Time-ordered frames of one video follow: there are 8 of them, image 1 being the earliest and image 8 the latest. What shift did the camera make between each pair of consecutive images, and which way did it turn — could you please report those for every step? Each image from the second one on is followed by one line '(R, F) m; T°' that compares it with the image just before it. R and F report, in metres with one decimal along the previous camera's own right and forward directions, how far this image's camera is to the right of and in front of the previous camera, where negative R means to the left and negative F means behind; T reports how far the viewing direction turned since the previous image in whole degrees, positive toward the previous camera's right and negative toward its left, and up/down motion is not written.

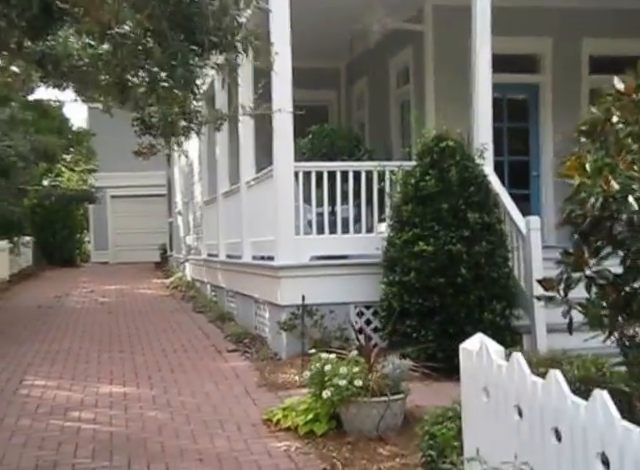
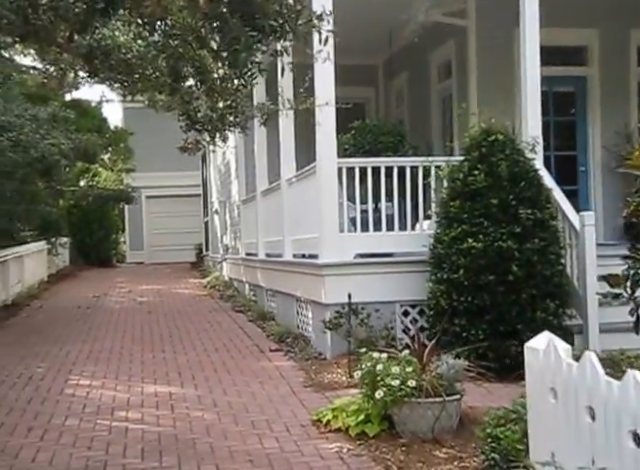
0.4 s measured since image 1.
(-0.1, +0.2) m; -2°
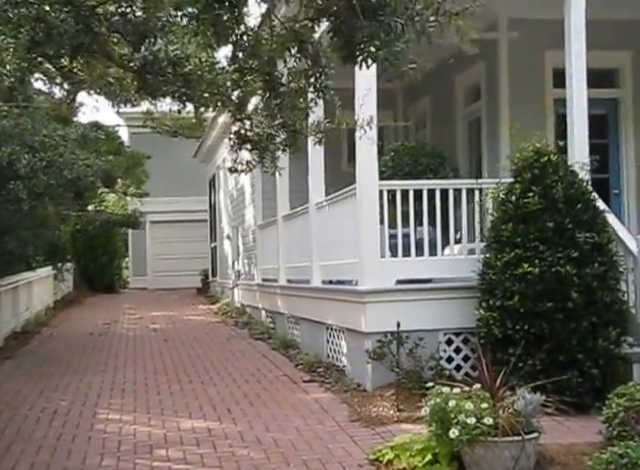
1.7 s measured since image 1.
(-0.5, +0.4) m; +1°
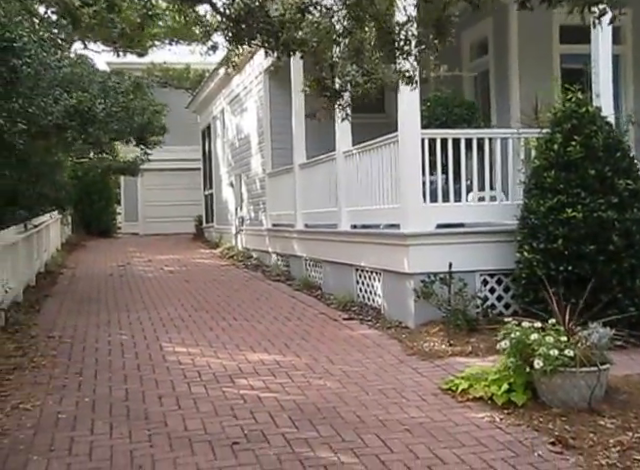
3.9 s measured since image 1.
(-0.9, -0.4) m; +3°
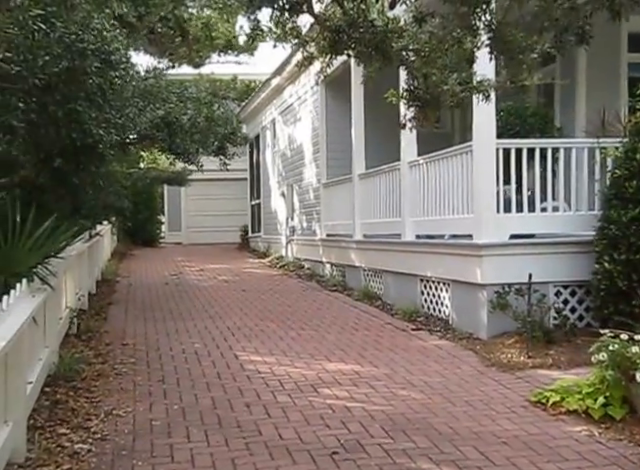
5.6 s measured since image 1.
(-0.4, 0.0) m; -2°
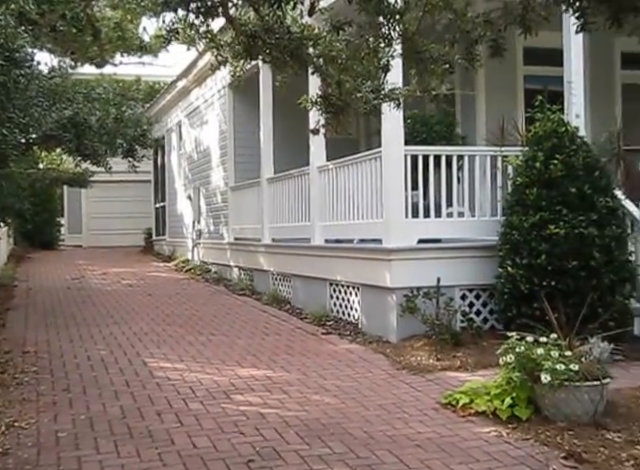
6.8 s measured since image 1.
(-0.1, 0.0) m; +7°
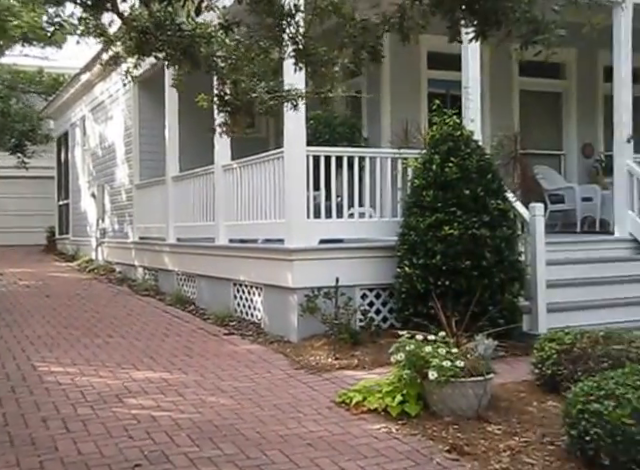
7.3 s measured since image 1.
(+0.2, 0.0) m; +6°
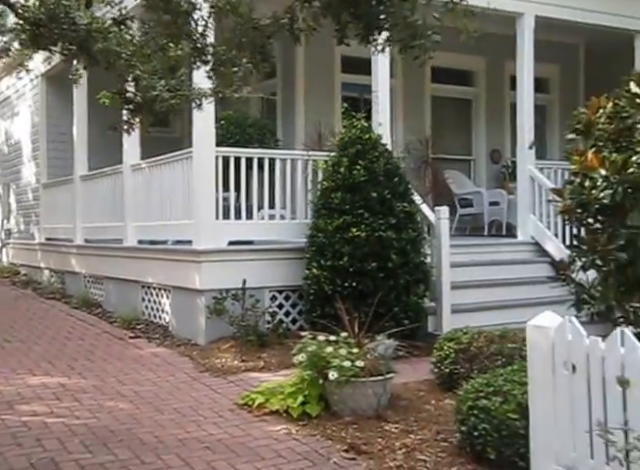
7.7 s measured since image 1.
(+0.1, 0.0) m; +5°
